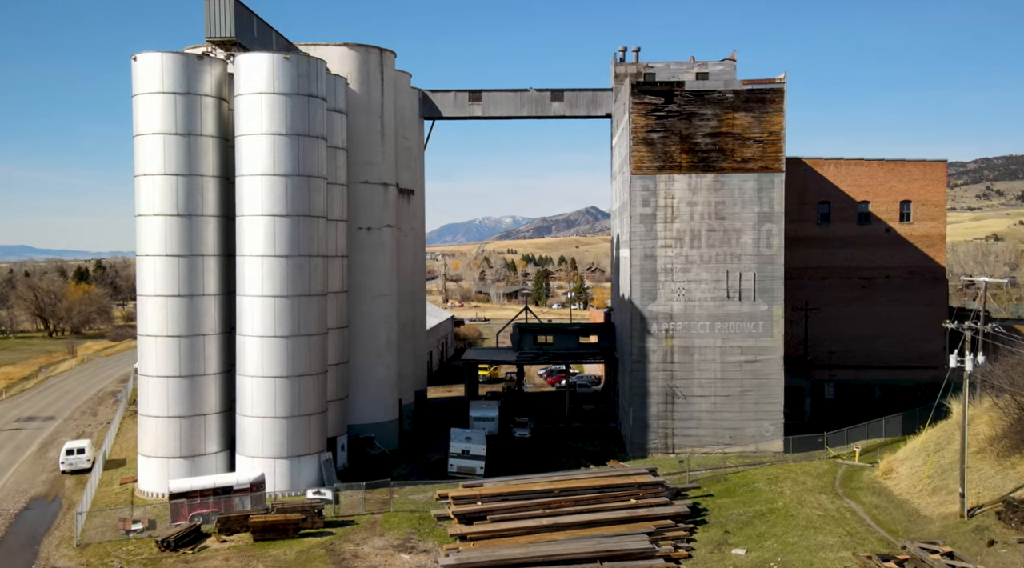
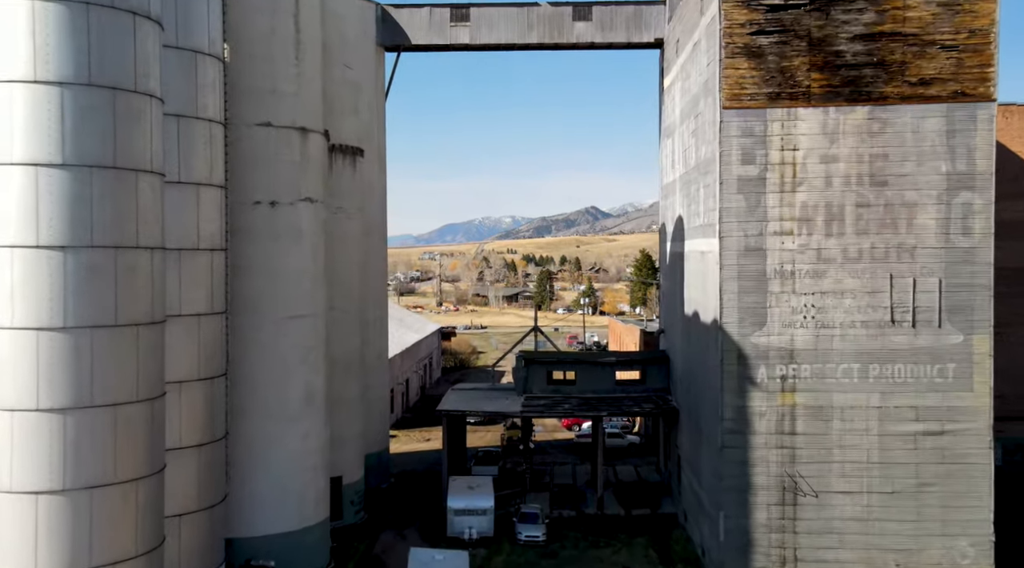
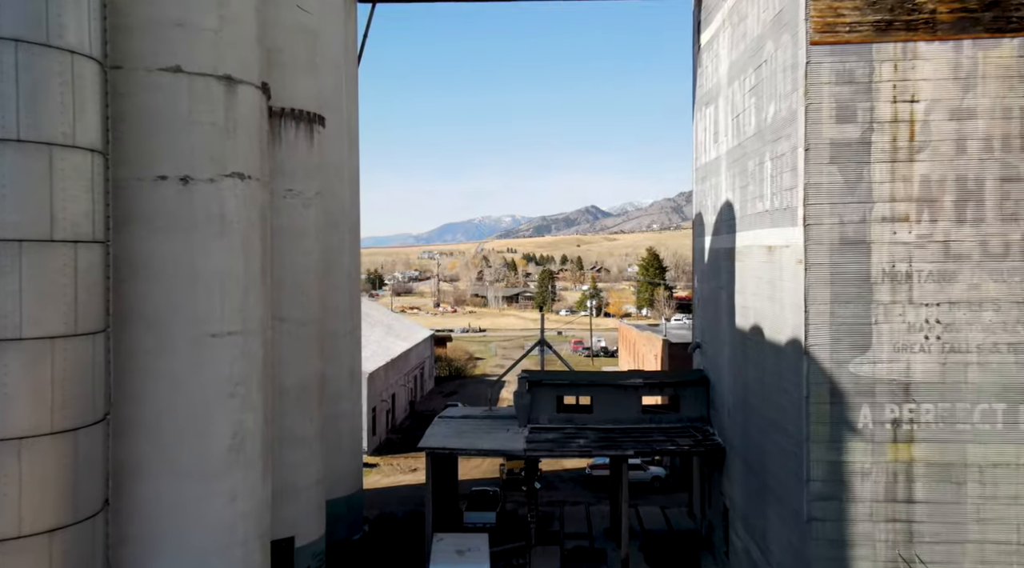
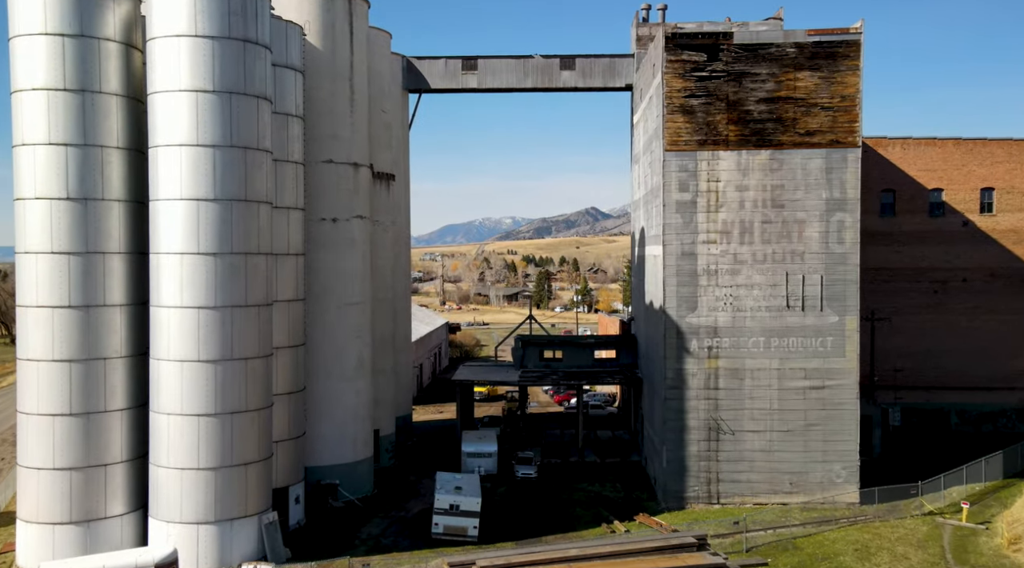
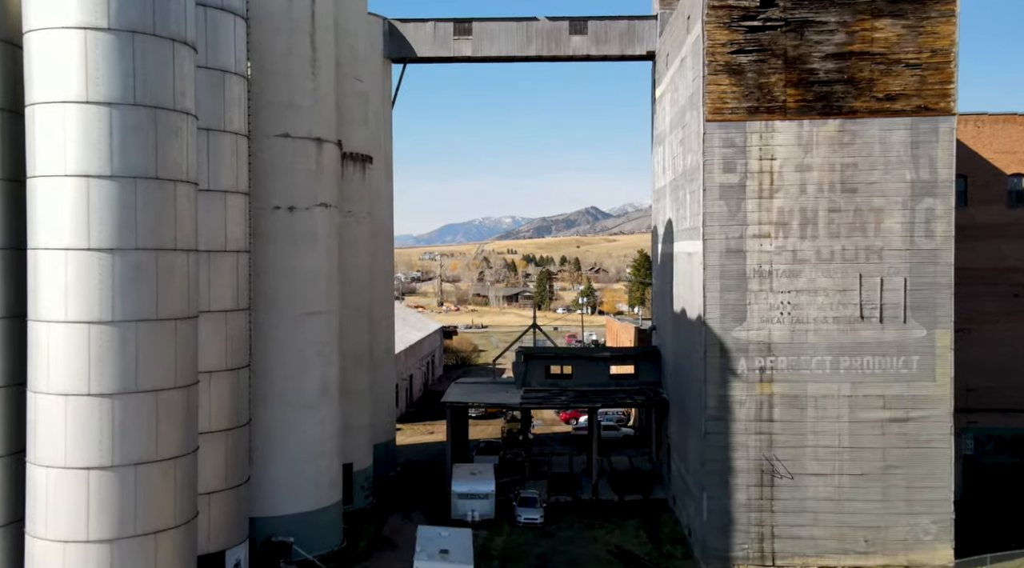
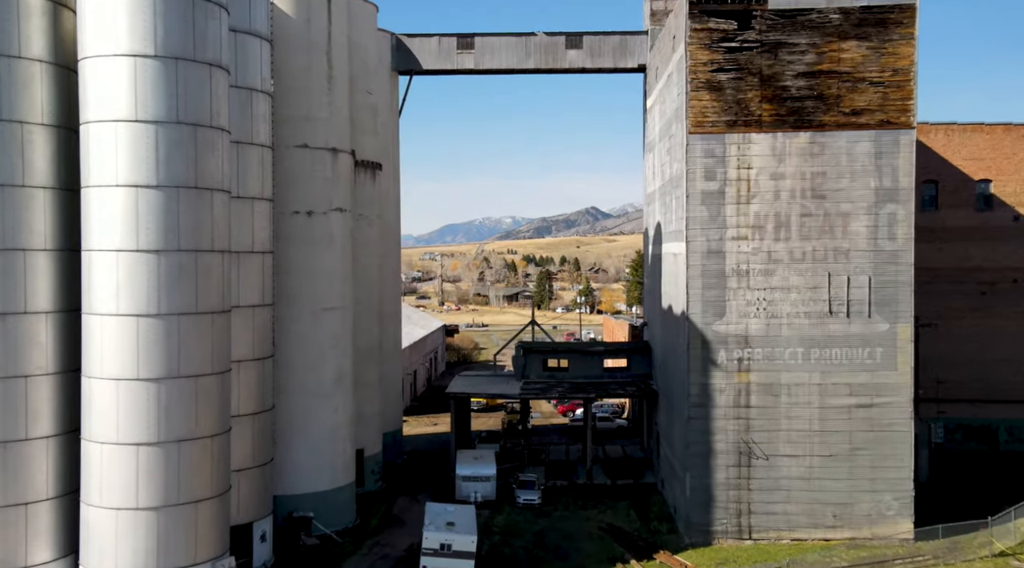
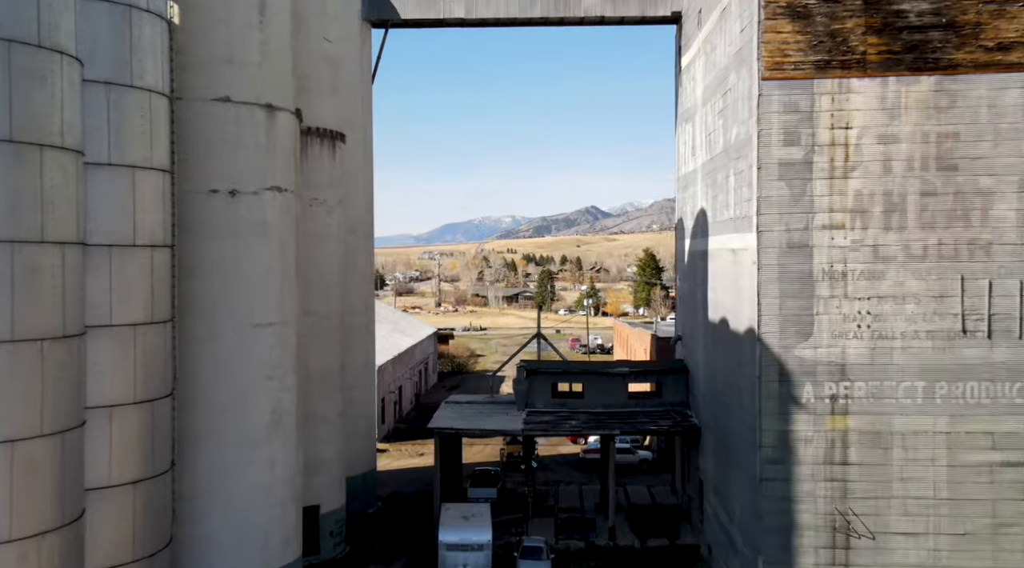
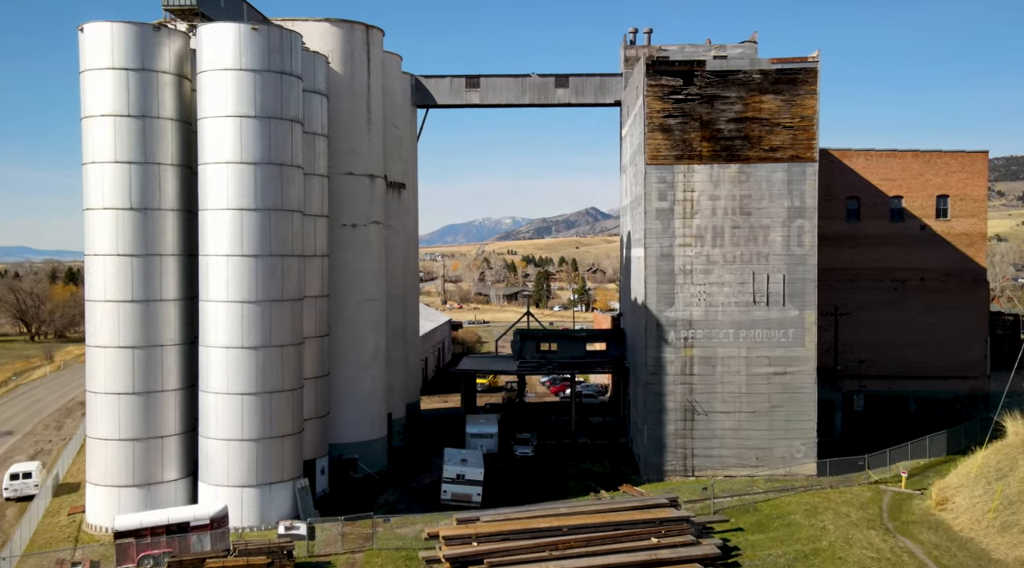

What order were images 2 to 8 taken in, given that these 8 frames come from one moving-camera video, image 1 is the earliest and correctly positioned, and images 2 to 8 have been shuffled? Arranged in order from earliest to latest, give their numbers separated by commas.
8, 4, 6, 5, 2, 7, 3
